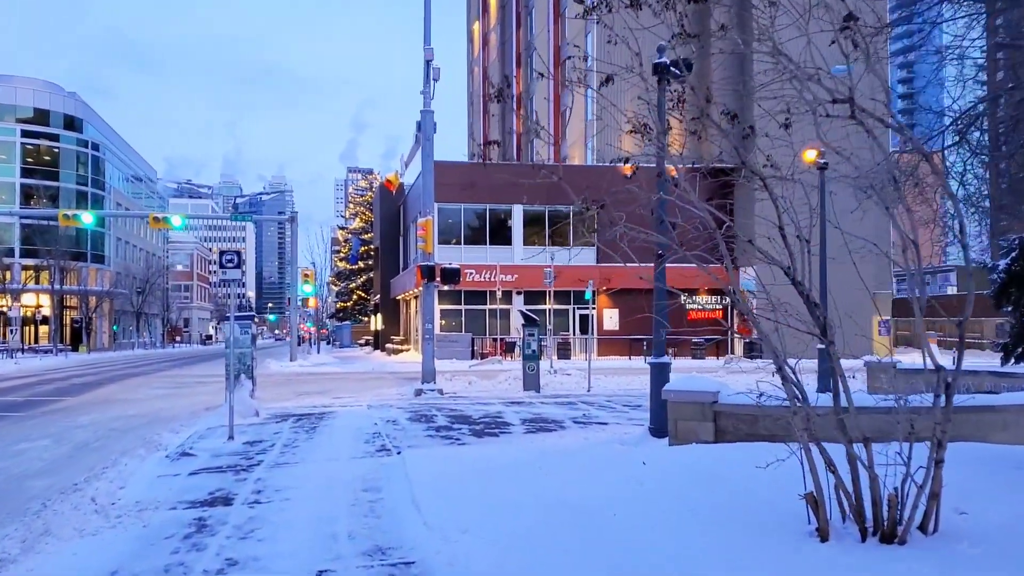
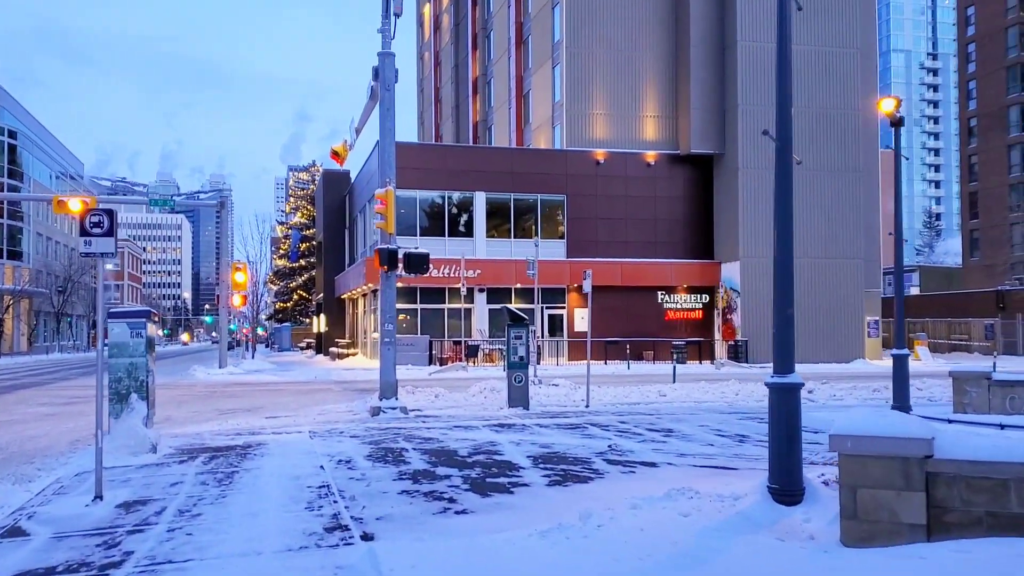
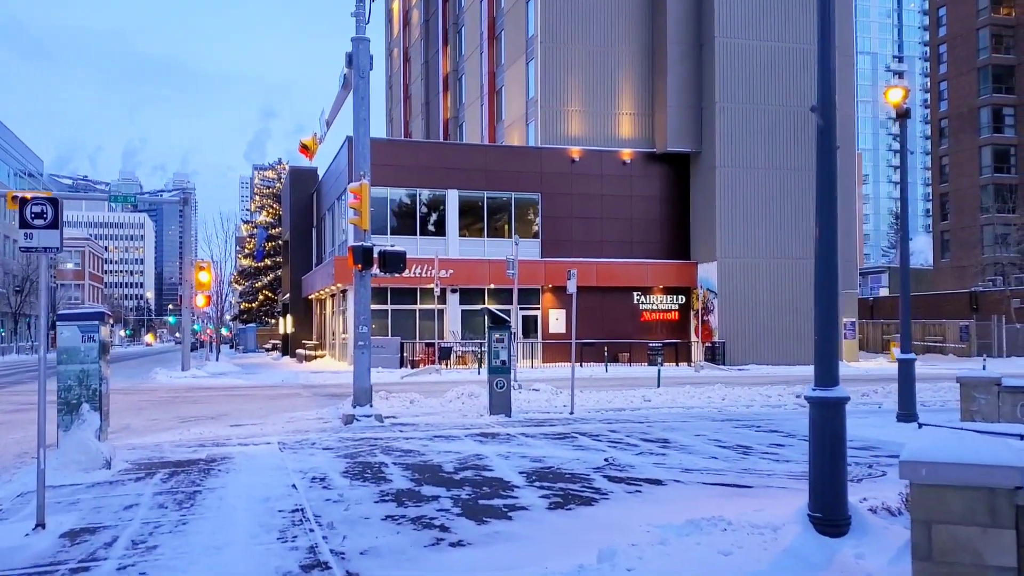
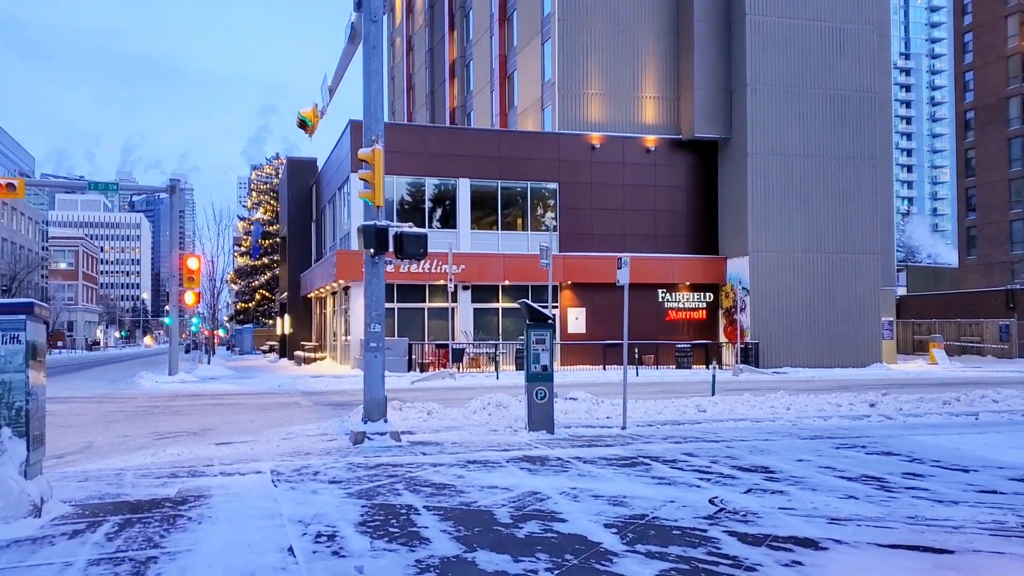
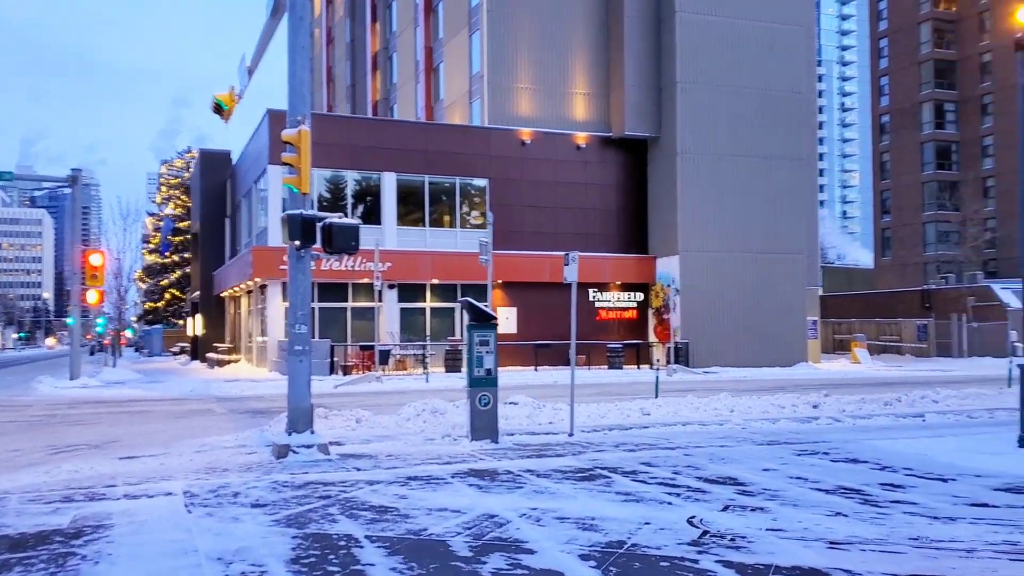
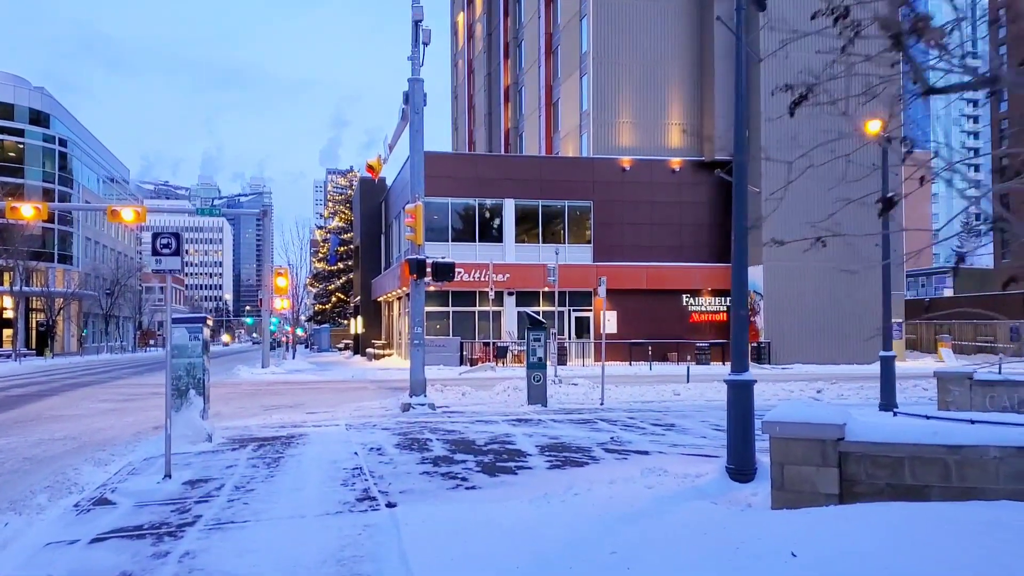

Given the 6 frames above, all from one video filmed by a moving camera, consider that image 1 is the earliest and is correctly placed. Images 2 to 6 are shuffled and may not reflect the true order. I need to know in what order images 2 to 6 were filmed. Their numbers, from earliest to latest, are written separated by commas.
6, 2, 3, 4, 5
